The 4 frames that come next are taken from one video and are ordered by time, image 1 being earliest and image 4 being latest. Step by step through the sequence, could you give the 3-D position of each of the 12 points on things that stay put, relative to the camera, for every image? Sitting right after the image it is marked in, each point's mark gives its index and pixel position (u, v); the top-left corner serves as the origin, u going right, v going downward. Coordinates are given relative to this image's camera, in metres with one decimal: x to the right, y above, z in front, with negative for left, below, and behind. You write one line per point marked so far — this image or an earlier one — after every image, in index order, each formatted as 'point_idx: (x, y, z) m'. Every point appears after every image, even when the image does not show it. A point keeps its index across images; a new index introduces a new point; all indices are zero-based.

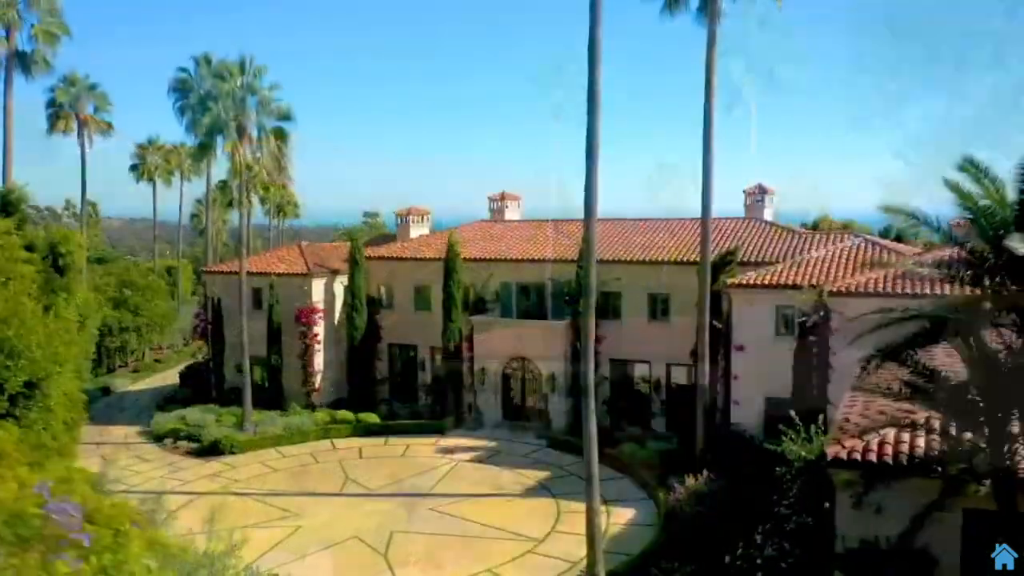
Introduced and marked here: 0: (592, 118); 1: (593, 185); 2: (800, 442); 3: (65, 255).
0: (+1.6, +3.7, +16.5) m
1: (+1.7, +2.8, +17.7) m
2: (+5.0, -2.8, +13.8) m
3: (-9.4, +0.7, +16.4) m
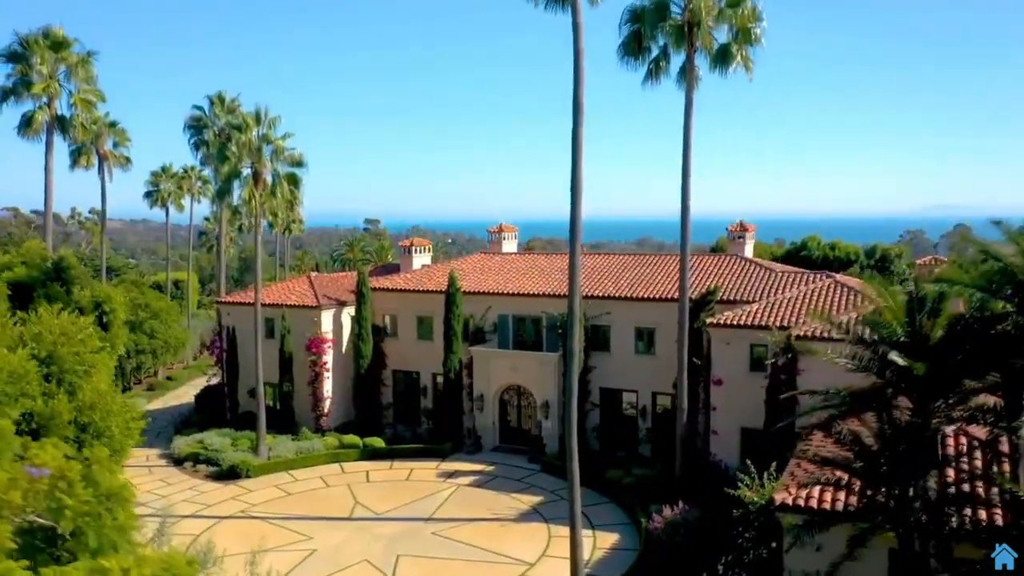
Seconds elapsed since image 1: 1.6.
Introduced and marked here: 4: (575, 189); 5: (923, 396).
0: (+1.5, +2.4, +18.5) m
1: (+1.6, +1.5, +19.7) m
2: (+4.9, -4.1, +15.8) m
3: (-9.6, -0.6, +18.5) m
4: (+1.4, +2.5, +18.5) m
5: (+5.4, -1.4, +10.3) m
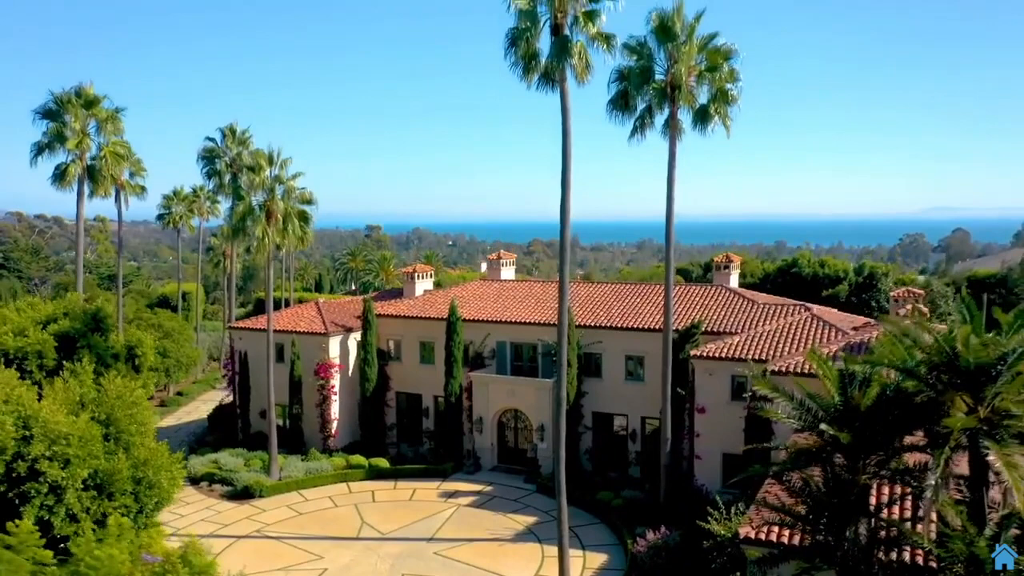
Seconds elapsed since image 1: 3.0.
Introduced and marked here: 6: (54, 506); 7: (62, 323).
0: (+1.4, +1.2, +20.3) m
1: (+1.5, +0.3, +21.5) m
2: (+4.8, -5.3, +17.6) m
3: (-9.7, -1.8, +20.3) m
4: (+1.3, +1.3, +20.3) m
5: (+5.3, -2.6, +12.1) m
6: (-7.3, -3.5, +12.4) m
7: (-11.0, -0.9, +19.1) m
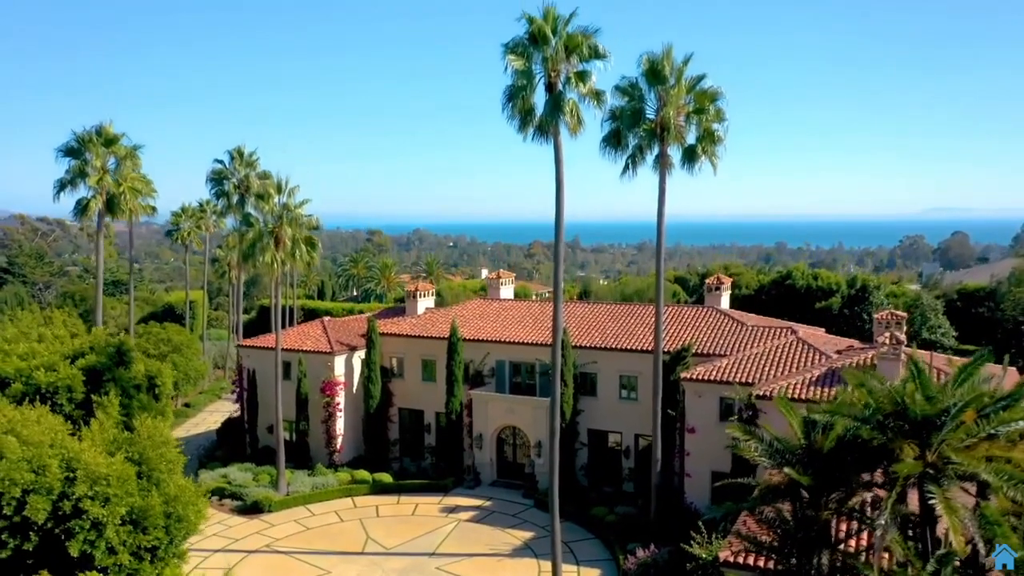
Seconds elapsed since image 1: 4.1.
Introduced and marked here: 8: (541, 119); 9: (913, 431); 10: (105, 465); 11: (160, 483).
0: (+1.3, +0.3, +21.6) m
1: (+1.4, -0.6, +22.8) m
2: (+4.7, -6.2, +18.9) m
3: (-9.8, -2.7, +21.5) m
4: (+1.3, +0.4, +21.6) m
5: (+5.3, -3.5, +13.4) m
6: (-7.3, -4.4, +13.6) m
7: (-11.1, -1.8, +20.4) m
8: (+0.7, +4.0, +18.2) m
9: (+6.5, -2.3, +12.6) m
10: (-7.4, -3.2, +14.0) m
11: (-6.9, -3.8, +15.1) m
